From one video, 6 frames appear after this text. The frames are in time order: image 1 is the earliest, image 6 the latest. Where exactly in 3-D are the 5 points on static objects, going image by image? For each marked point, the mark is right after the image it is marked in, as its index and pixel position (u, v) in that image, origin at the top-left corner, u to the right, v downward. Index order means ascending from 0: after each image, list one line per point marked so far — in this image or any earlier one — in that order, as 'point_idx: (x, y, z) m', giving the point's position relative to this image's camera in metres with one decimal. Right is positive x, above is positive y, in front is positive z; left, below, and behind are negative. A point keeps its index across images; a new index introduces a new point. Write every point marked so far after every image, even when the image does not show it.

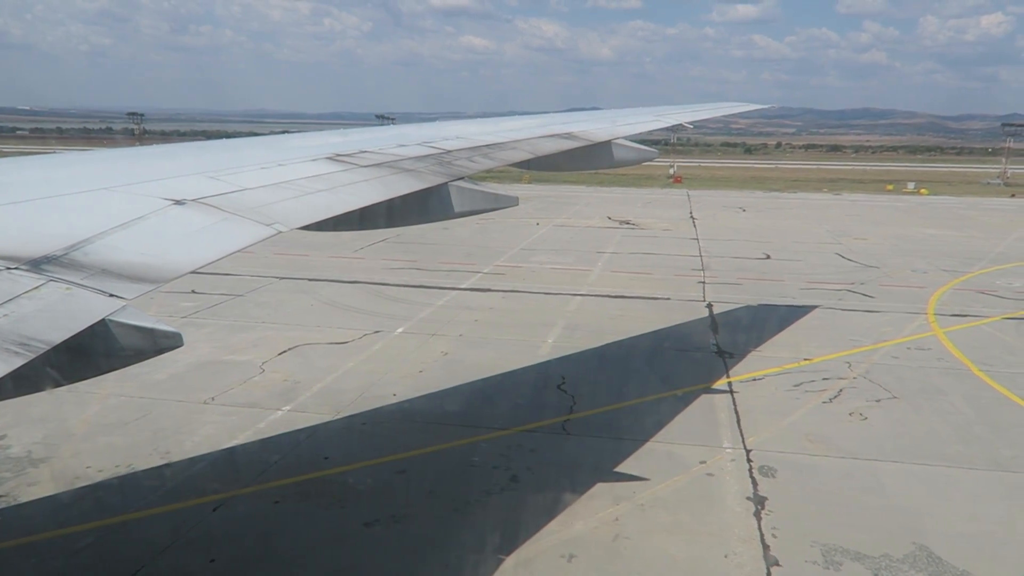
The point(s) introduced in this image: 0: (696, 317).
0: (+4.0, -0.7, +16.4) m
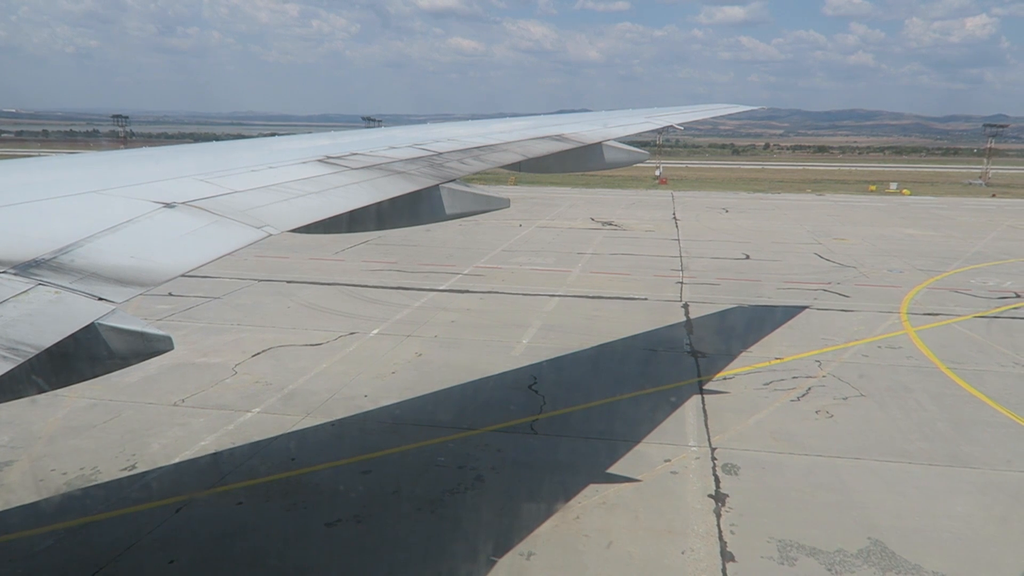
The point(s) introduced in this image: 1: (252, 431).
0: (+3.5, -0.7, +16.5) m
1: (-3.6, -1.9, +10.2) m
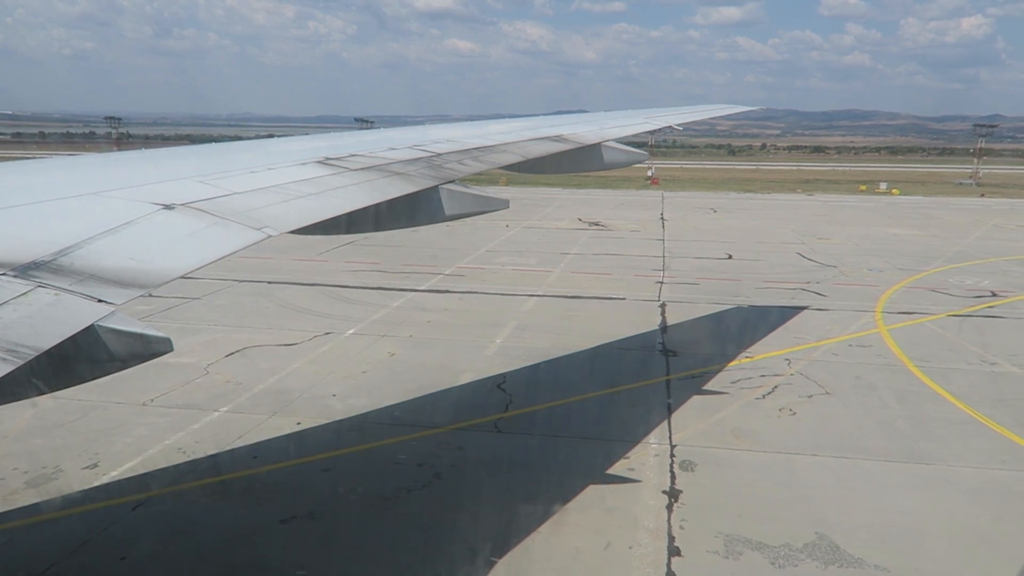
0: (+3.0, -0.6, +16.6) m
1: (-4.1, -1.9, +10.2) m
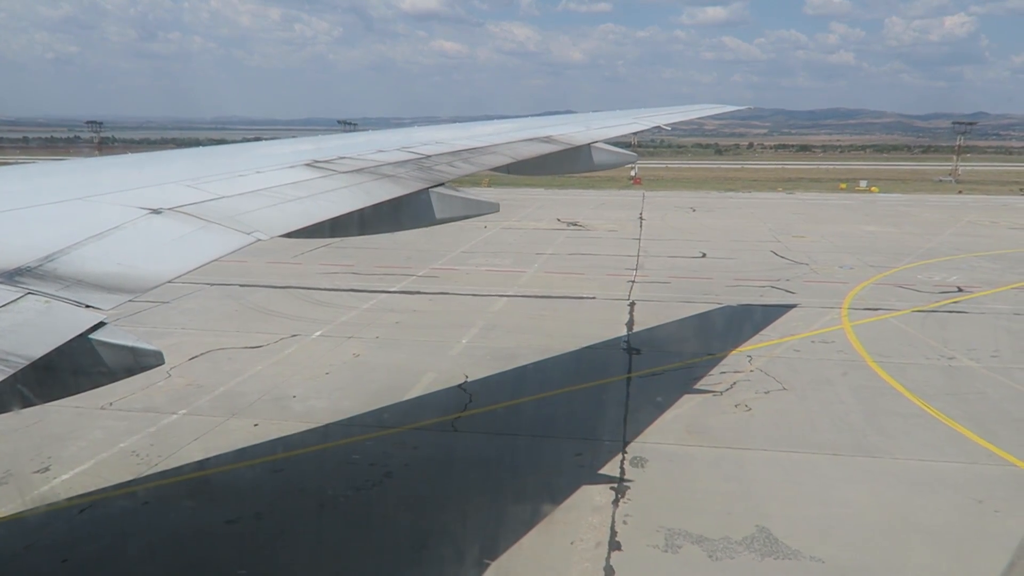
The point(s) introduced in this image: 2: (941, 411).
0: (+2.3, -0.6, +16.7) m
1: (-4.7, -2.0, +10.2) m
2: (+6.2, -1.8, +10.8) m
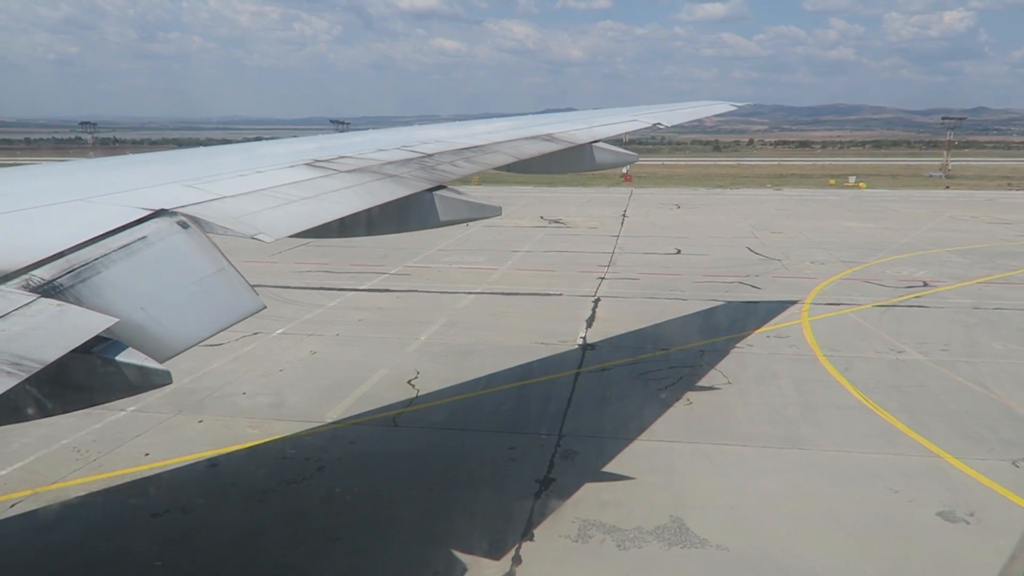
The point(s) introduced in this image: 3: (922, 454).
0: (+1.5, -0.5, +16.9) m
1: (-5.5, -2.0, +10.4) m
2: (+5.4, -1.7, +10.9) m
3: (+5.1, -2.1, +9.3) m
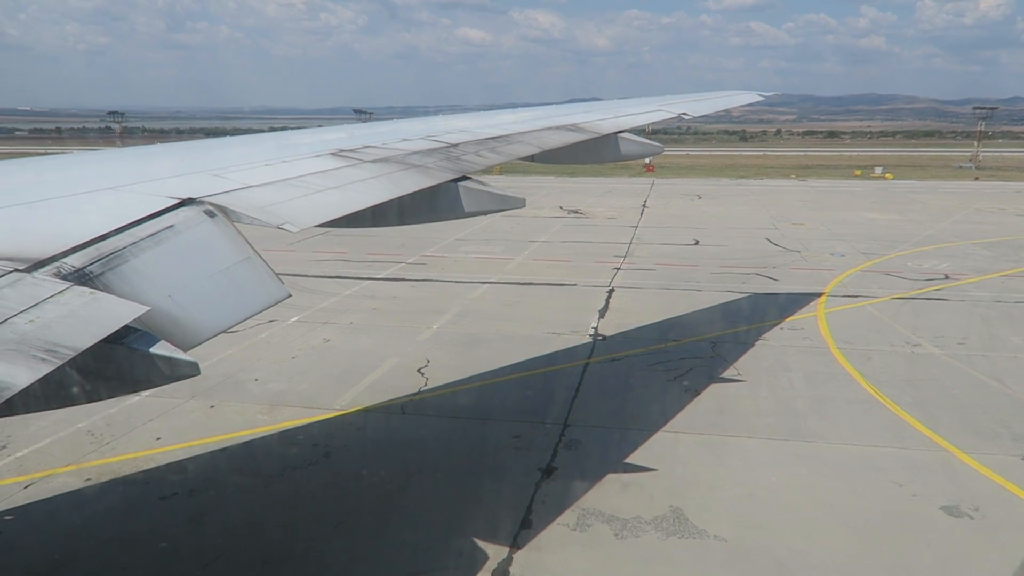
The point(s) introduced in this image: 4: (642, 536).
0: (+1.8, -0.3, +16.9) m
1: (-5.4, -1.8, +10.6) m
2: (+5.5, -1.6, +10.8) m
3: (+5.2, -2.0, +9.2) m
4: (+1.3, -2.5, +7.3) m
